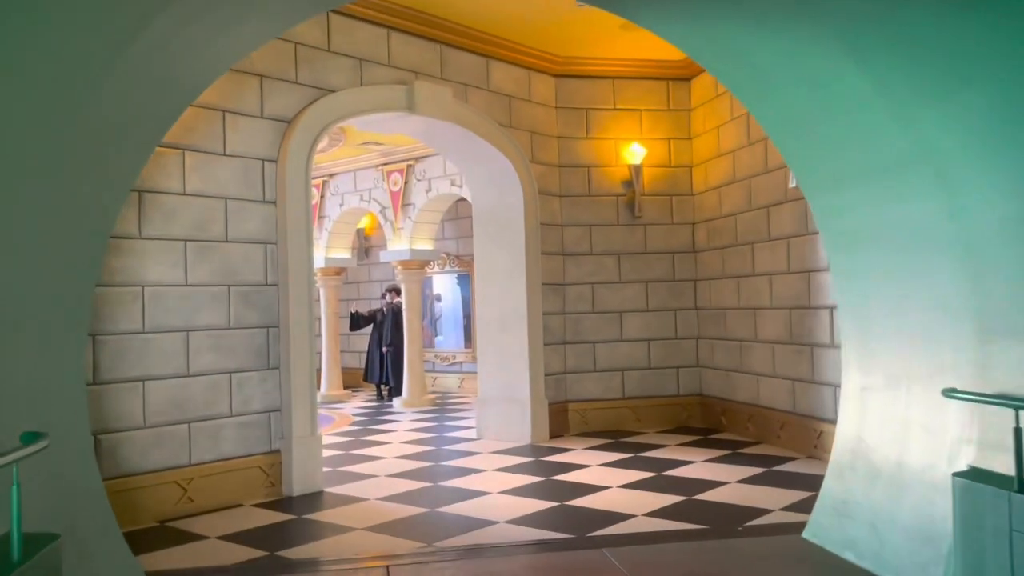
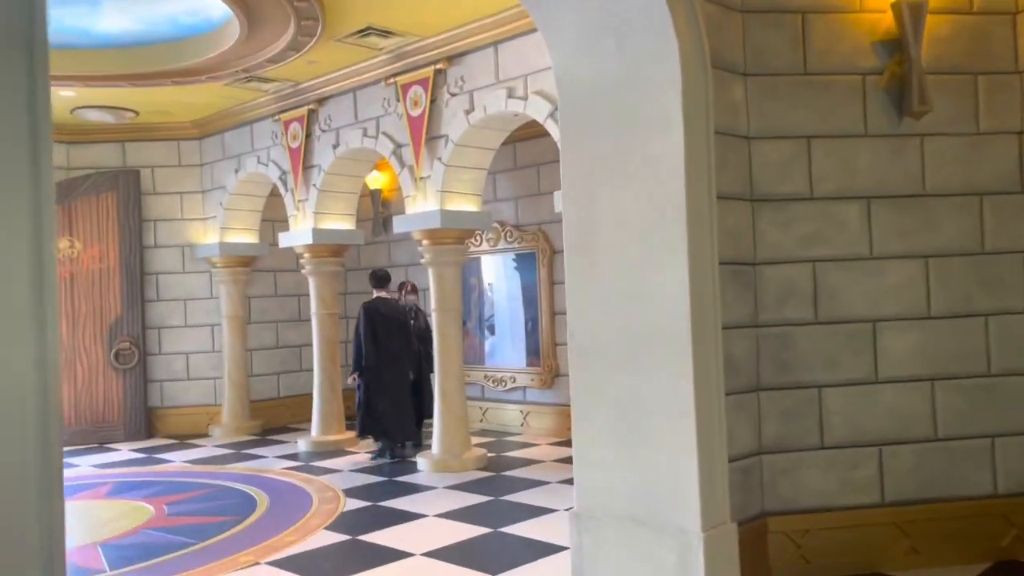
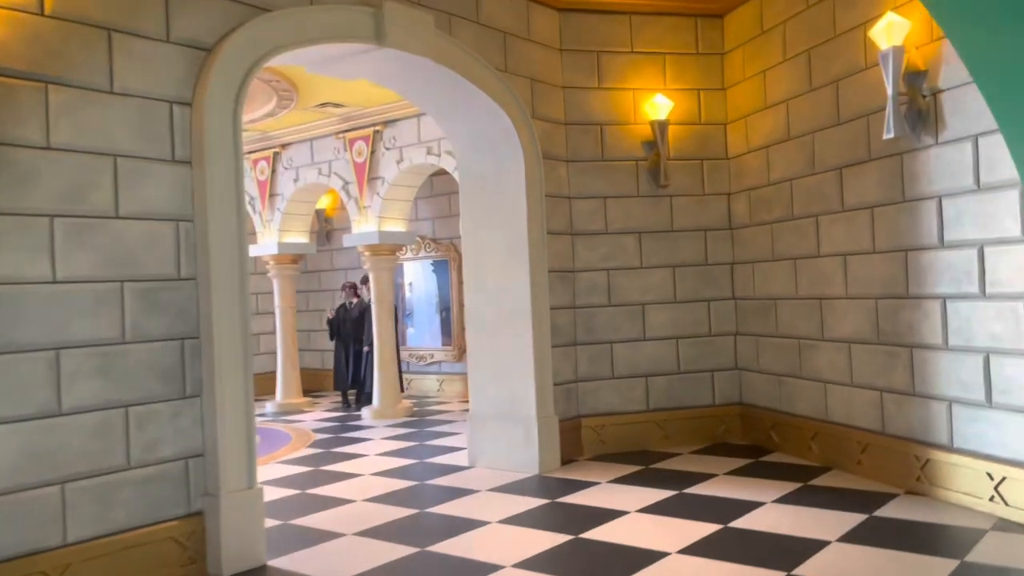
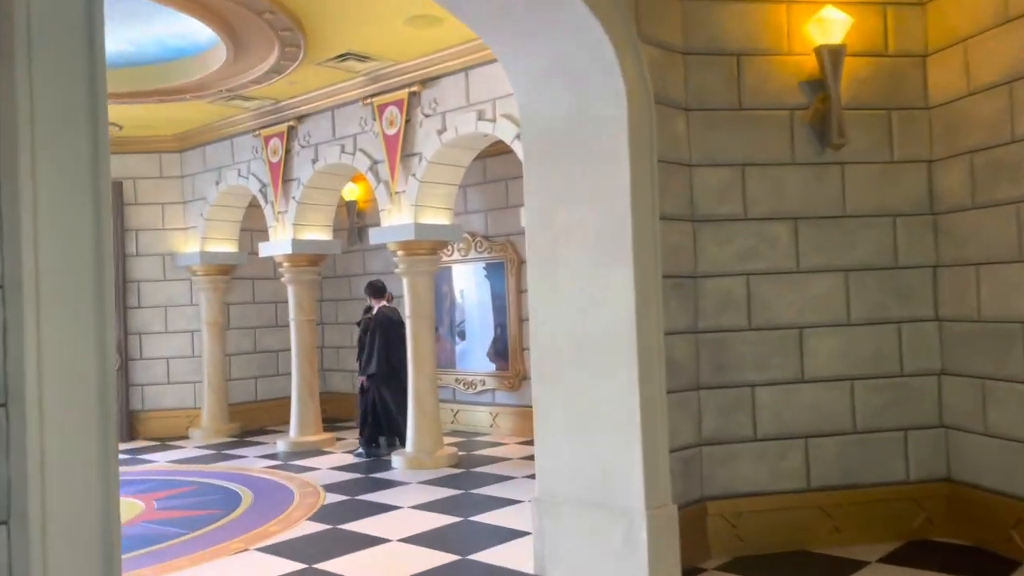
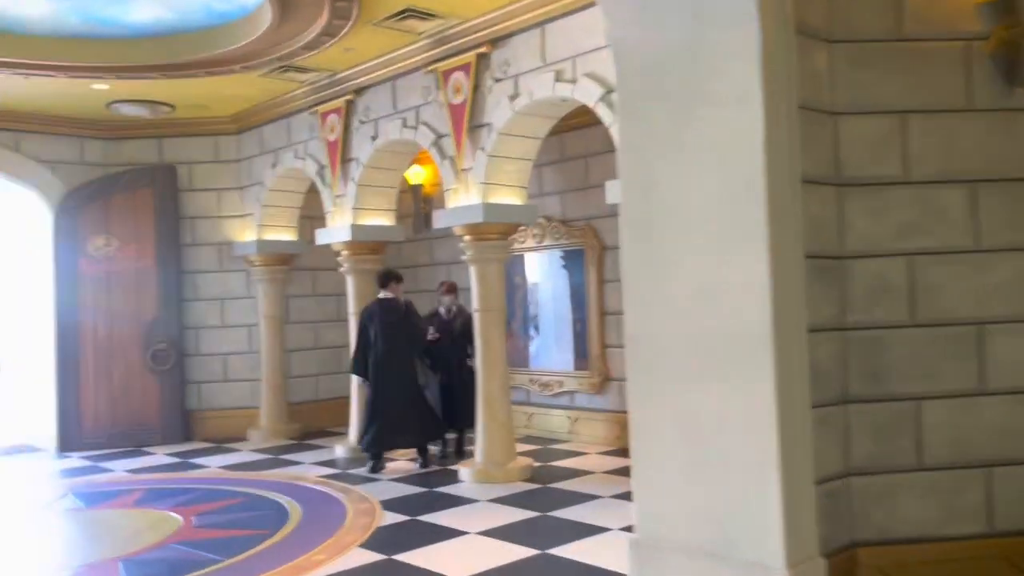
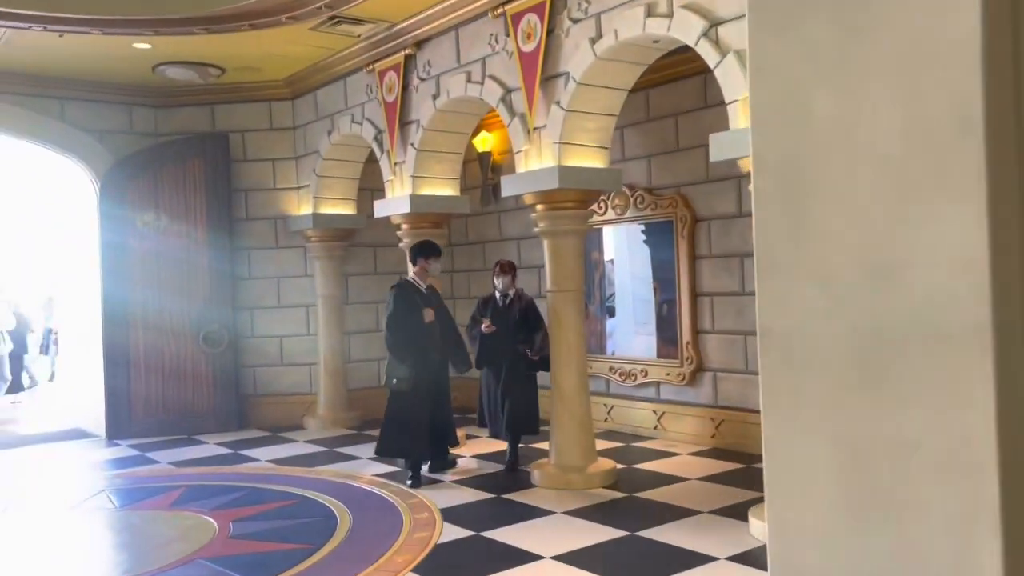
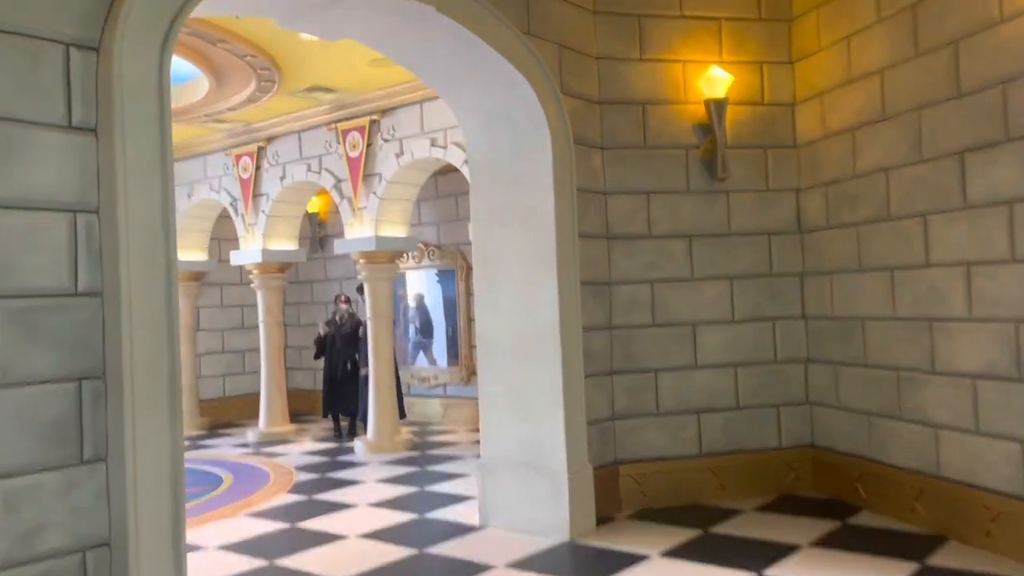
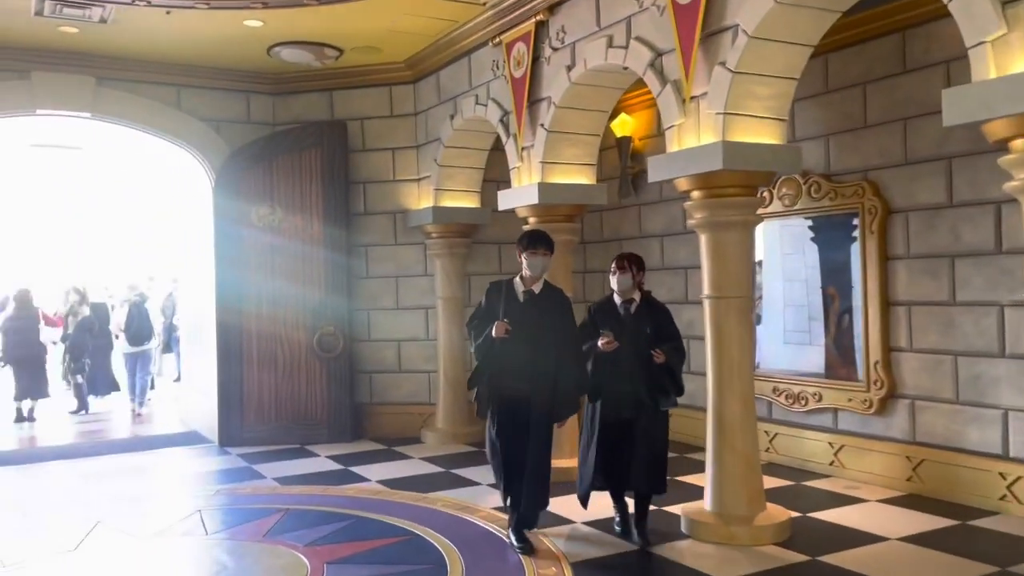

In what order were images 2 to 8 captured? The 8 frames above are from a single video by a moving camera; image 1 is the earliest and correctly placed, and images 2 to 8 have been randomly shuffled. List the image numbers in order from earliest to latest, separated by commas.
3, 7, 4, 2, 5, 6, 8
